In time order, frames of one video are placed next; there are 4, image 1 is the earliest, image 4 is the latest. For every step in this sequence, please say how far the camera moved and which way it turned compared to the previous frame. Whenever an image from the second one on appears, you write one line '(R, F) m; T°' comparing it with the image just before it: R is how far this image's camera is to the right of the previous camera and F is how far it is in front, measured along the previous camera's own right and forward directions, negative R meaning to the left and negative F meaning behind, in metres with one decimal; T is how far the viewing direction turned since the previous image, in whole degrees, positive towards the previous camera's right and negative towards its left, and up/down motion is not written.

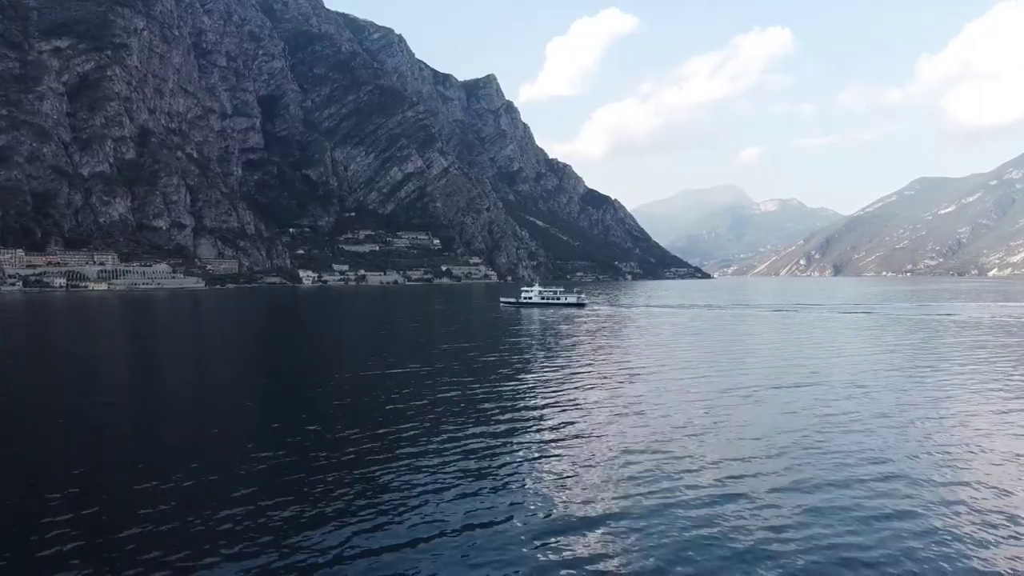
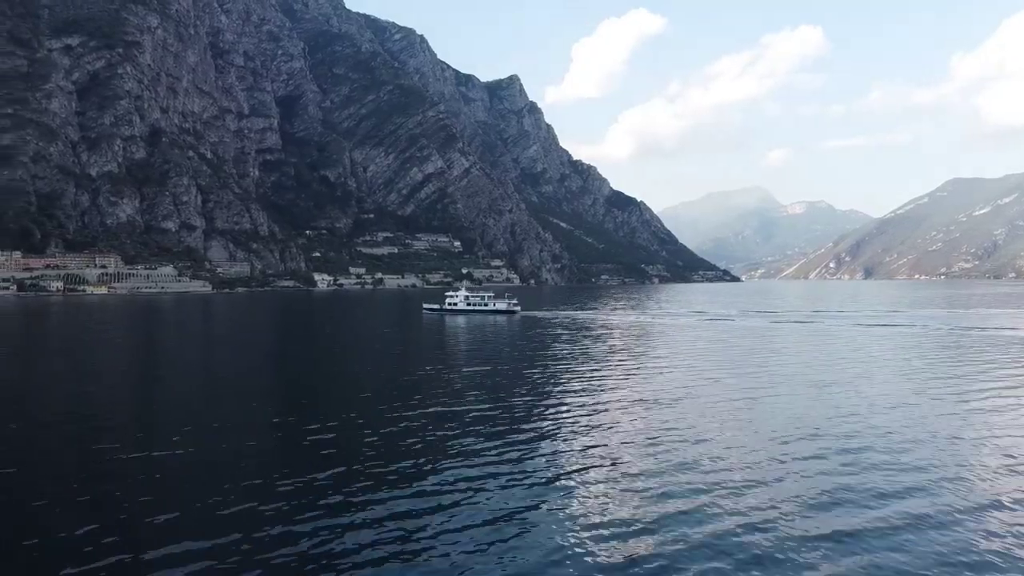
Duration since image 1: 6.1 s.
(+0.7, +6.1) m; -2°
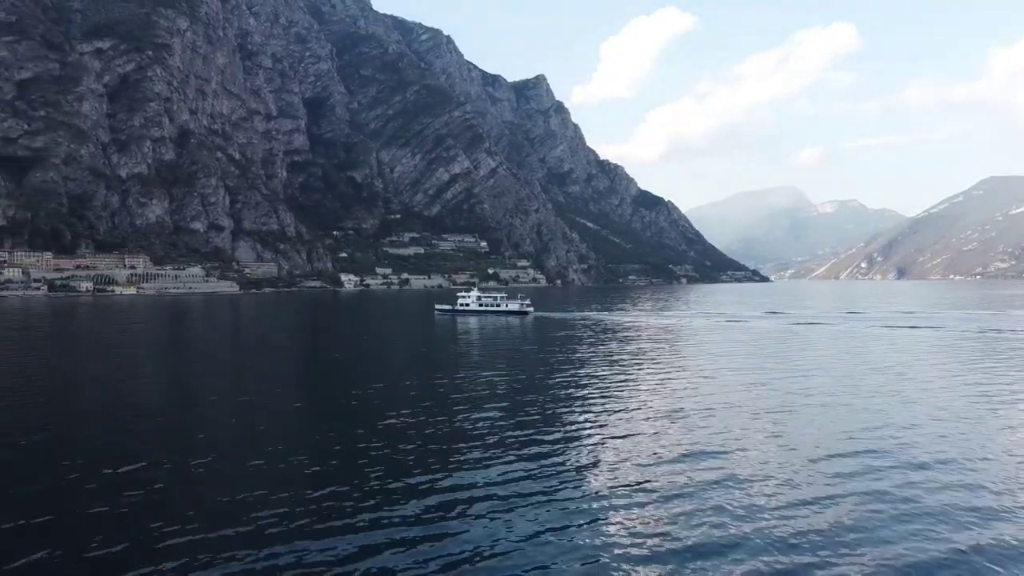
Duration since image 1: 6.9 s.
(-0.1, +1.7) m; -2°
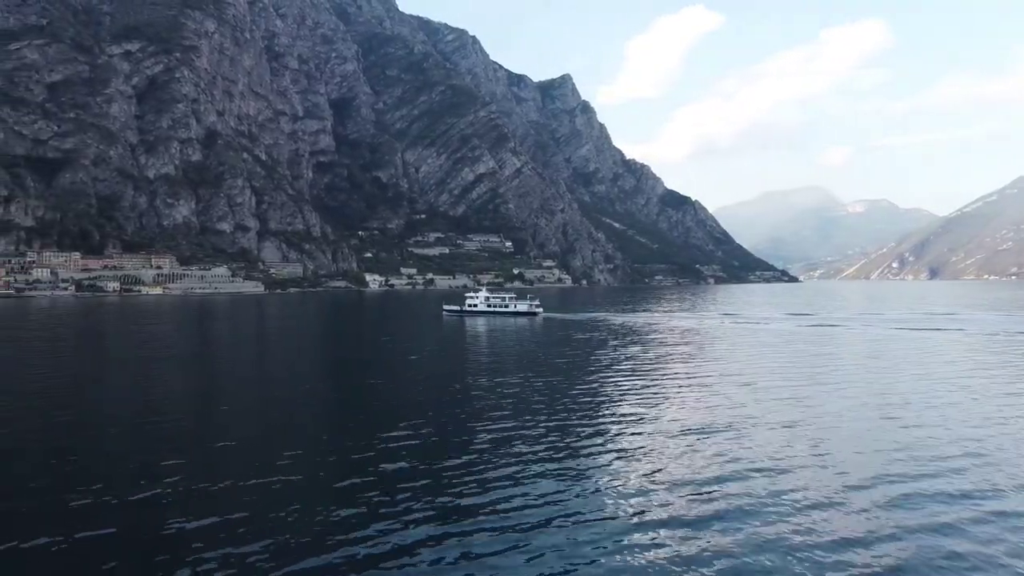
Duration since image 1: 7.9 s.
(-0.1, +1.7) m; -2°
